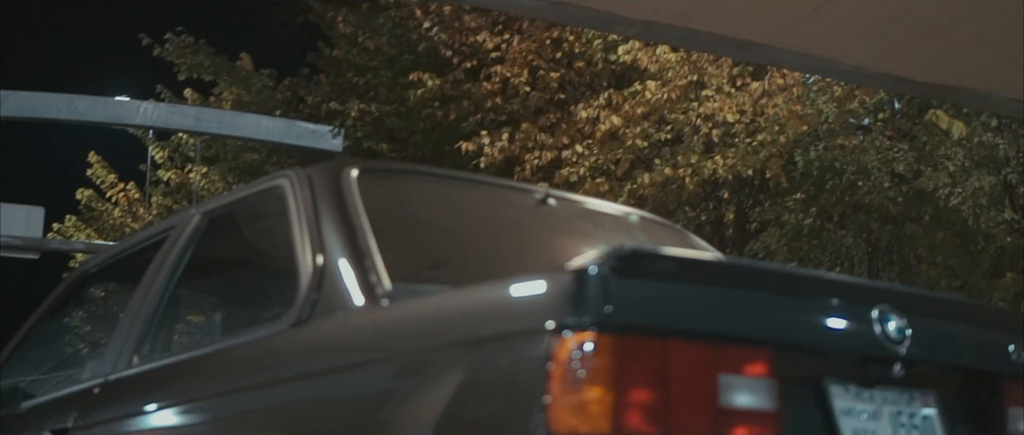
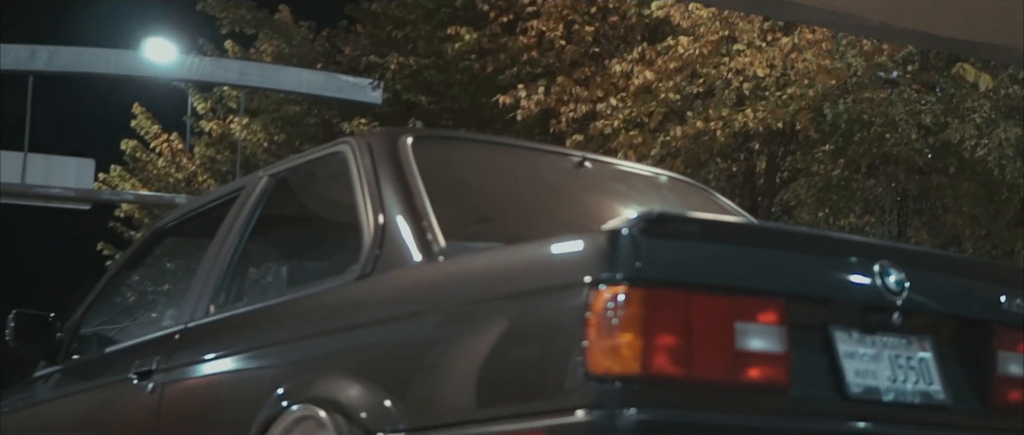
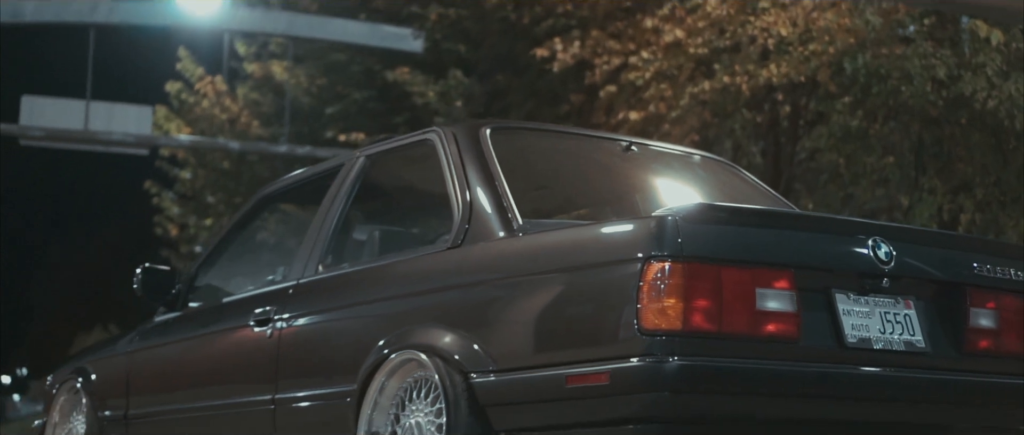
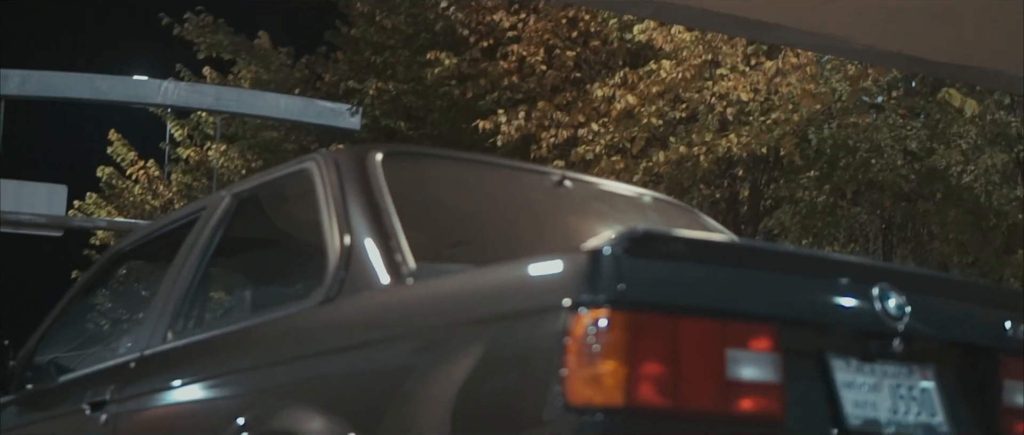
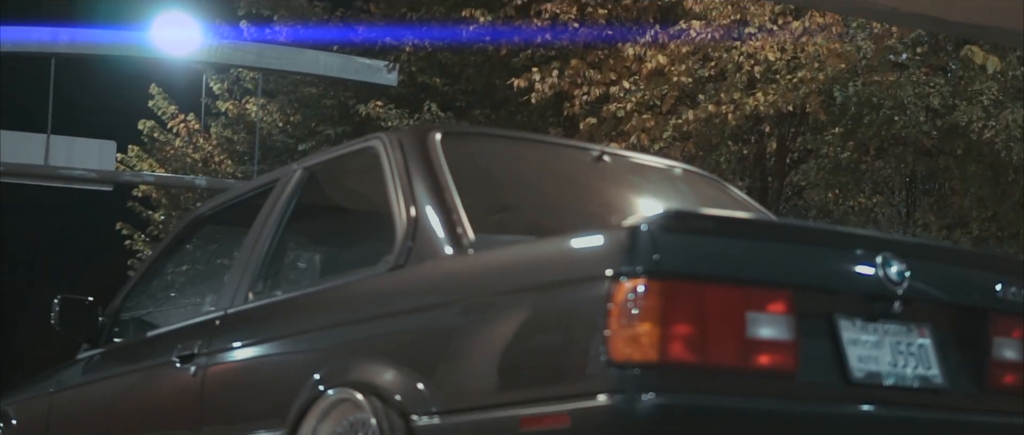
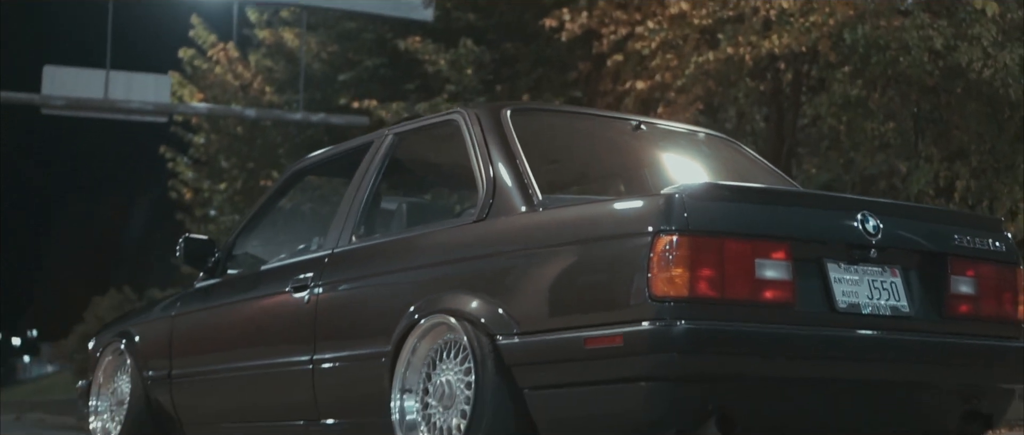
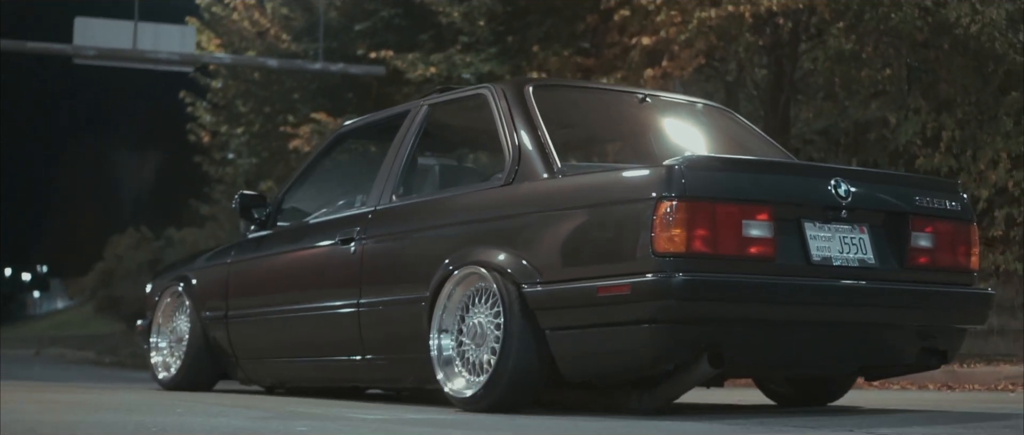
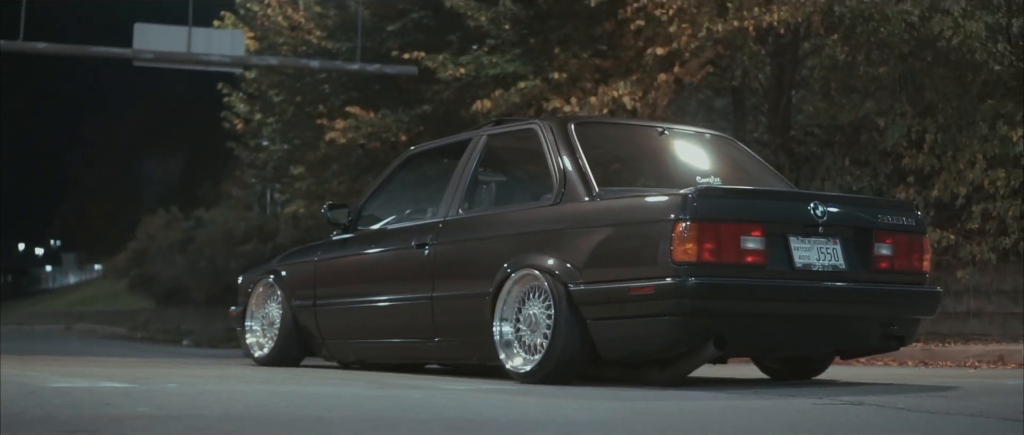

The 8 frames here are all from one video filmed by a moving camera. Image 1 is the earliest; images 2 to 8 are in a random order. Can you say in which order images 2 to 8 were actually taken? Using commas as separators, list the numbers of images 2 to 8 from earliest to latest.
4, 2, 5, 3, 6, 7, 8
